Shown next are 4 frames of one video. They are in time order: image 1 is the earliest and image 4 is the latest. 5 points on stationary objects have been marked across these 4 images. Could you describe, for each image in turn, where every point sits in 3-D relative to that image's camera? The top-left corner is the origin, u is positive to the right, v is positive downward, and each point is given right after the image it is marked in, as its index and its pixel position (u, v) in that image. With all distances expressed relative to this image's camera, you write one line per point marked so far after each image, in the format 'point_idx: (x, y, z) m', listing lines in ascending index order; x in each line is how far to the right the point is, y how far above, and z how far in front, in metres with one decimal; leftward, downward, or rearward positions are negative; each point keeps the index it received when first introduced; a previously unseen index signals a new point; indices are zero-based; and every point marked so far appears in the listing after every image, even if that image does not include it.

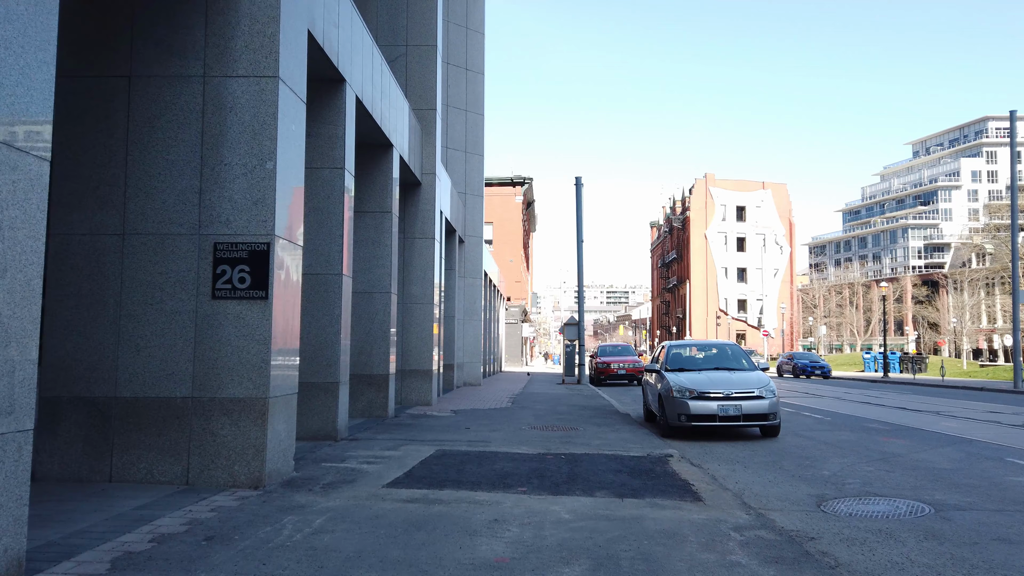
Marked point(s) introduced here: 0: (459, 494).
0: (-0.5, -1.8, +6.8) m
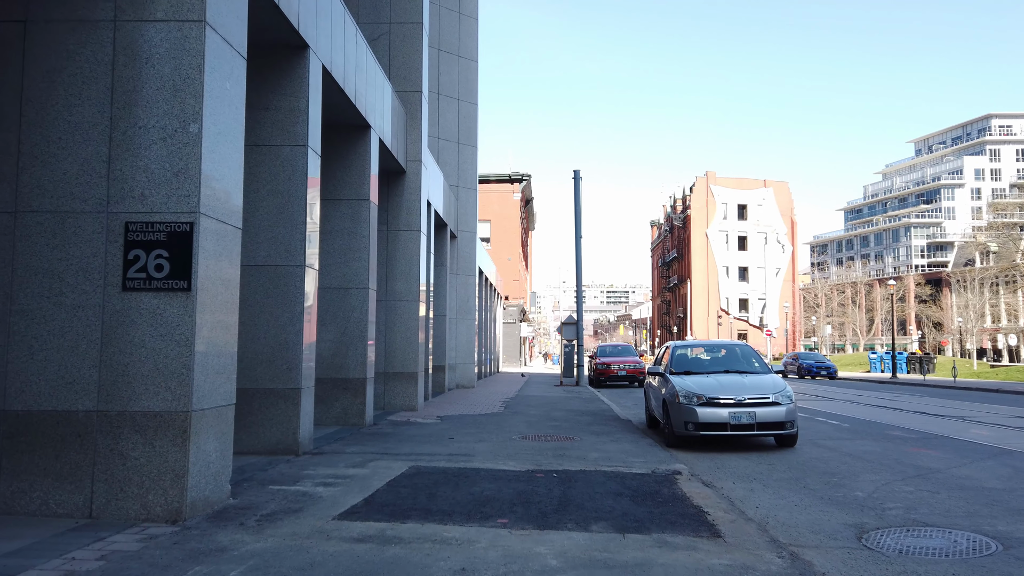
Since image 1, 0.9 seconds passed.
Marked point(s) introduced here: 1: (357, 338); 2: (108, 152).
0: (-0.6, -1.7, +5.5) m
1: (-2.5, -0.8, +12.4) m
2: (-3.0, +1.0, +5.8) m
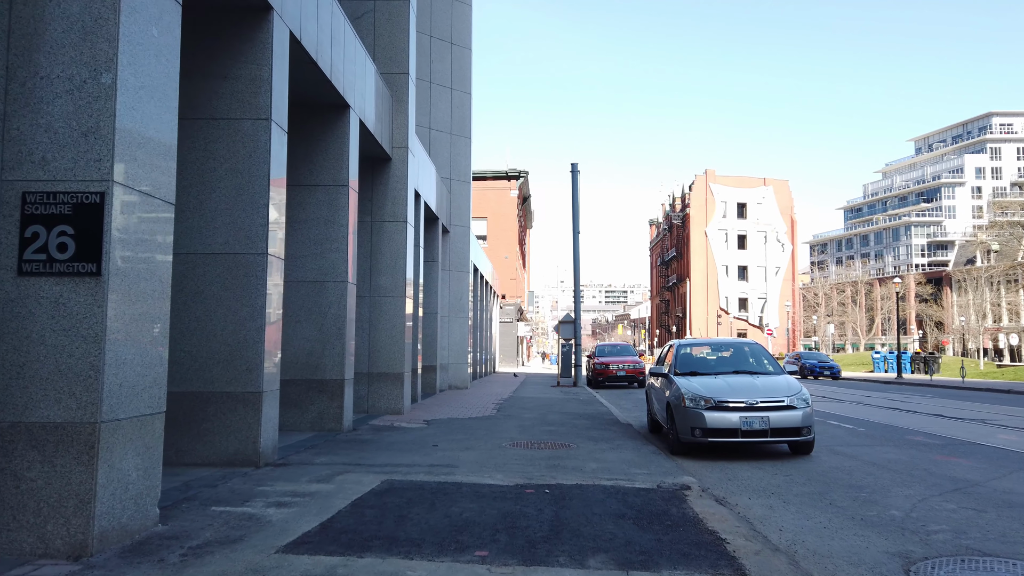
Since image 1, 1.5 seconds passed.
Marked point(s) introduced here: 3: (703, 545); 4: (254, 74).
0: (-0.8, -1.7, +4.5) m
1: (-2.6, -0.7, +11.4) m
2: (-3.1, +1.1, +4.8) m
3: (+1.3, -1.8, +5.3) m
4: (-2.8, +2.3, +8.3) m
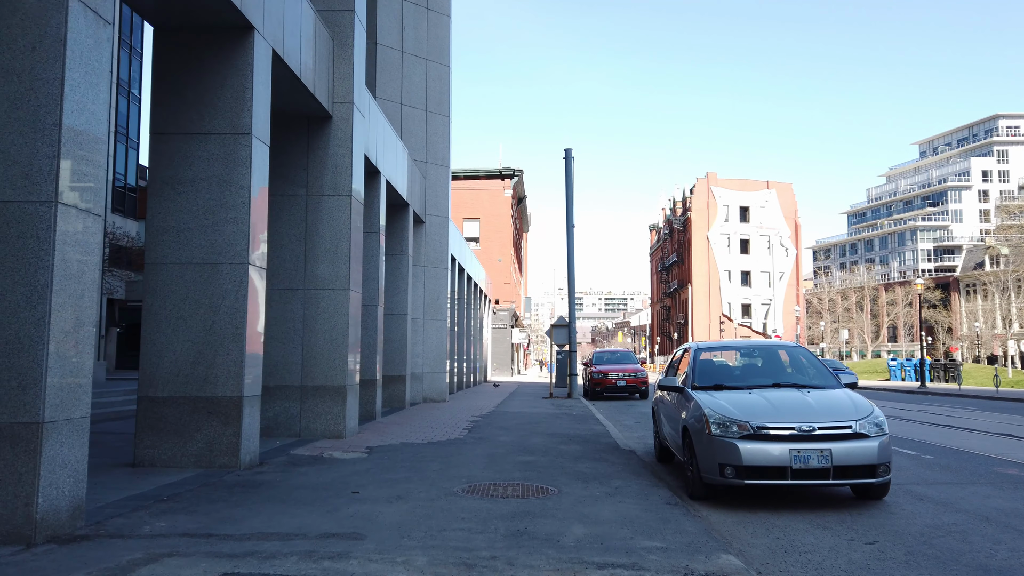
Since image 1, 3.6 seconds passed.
0: (-1.2, -1.4, +1.5) m
1: (-3.1, -0.5, +8.4) m
2: (-3.6, +1.4, +1.7) m
3: (+0.9, -1.5, +2.2) m
4: (-3.2, +2.5, +5.3) m
